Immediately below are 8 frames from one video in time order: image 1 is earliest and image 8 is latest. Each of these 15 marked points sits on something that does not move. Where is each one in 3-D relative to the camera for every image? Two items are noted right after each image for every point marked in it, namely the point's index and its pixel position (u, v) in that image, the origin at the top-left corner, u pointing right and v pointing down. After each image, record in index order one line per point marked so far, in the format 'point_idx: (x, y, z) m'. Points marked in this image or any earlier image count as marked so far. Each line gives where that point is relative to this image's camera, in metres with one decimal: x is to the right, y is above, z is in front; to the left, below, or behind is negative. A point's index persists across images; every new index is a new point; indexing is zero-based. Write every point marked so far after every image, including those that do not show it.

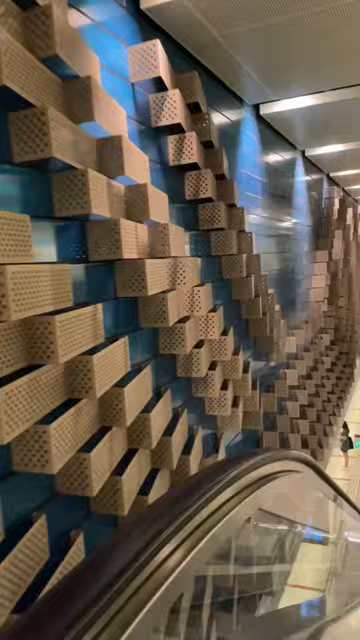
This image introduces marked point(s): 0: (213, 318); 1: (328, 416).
0: (+0.2, 0.0, +2.7) m
1: (+2.0, -1.3, +6.7) m
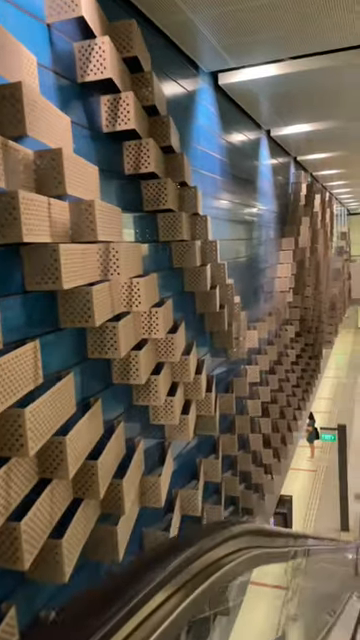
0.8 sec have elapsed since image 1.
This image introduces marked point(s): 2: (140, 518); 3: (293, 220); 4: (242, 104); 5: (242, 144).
0: (-0.1, 0.0, +2.3) m
1: (+1.5, -1.2, +6.5) m
2: (-0.2, -1.0, +2.4) m
3: (+1.6, +1.4, +6.8) m
4: (+0.6, +2.0, +4.5) m
5: (+0.6, +1.7, +4.9) m
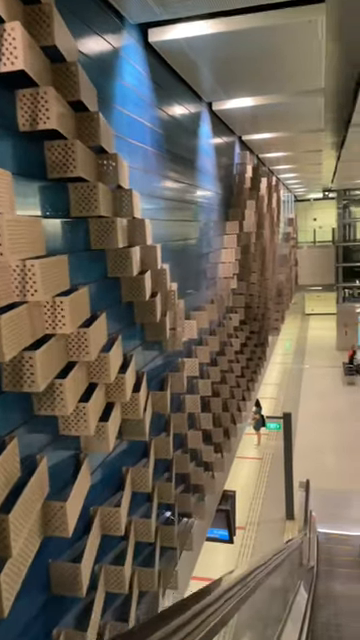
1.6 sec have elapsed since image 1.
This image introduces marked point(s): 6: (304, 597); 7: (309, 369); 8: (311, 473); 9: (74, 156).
0: (-0.5, +0.1, +1.9) m
1: (+0.7, -1.0, +6.3) m
2: (-0.5, -0.9, +2.0) m
3: (+0.8, +1.6, +6.5) m
4: (0.0, +2.1, +4.1) m
5: (0.0, +1.9, +4.5) m
6: (+1.5, -3.4, +6.0) m
7: (+4.7, -1.8, +18.0) m
8: (+2.9, -3.4, +10.9) m
9: (-0.4, +0.7, +2.1) m
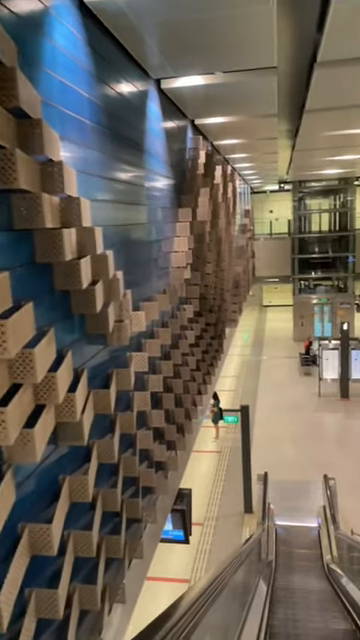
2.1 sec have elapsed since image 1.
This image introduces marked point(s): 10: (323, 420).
0: (-0.7, +0.1, +1.6) m
1: (+0.1, -0.9, +6.0) m
2: (-0.8, -0.9, +1.7) m
3: (+0.1, +1.7, +6.2) m
4: (-0.4, +2.2, +3.8) m
5: (-0.4, +1.9, +4.2) m
6: (+1.0, -3.3, +5.9) m
7: (+3.2, -1.5, +18.1) m
8: (+2.0, -3.2, +10.9) m
9: (-0.7, +0.7, +1.7) m
10: (+3.7, -2.6, +12.9) m
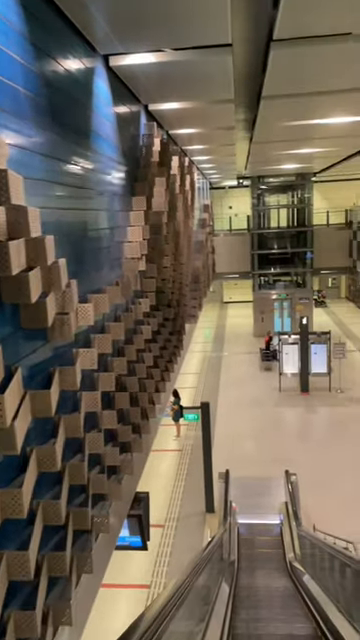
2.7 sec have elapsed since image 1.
0: (-0.9, +0.1, +1.3) m
1: (-0.4, -0.9, +5.8) m
2: (-0.9, -0.9, +1.4) m
3: (-0.4, +1.7, +5.9) m
4: (-0.8, +2.2, +3.5) m
5: (-0.8, +2.0, +3.9) m
6: (+0.5, -3.2, +5.7) m
7: (+1.7, -1.3, +18.0) m
8: (+1.1, -3.1, +10.8) m
9: (-0.9, +0.7, +1.4) m
10: (+2.7, -2.5, +12.8) m
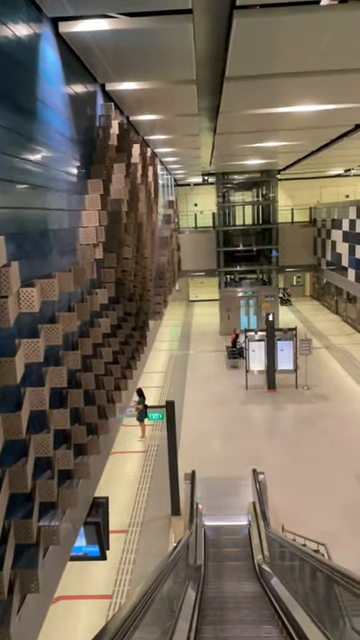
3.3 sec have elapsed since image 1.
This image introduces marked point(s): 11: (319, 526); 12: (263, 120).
0: (-1.0, +0.2, +0.9) m
1: (-0.8, -0.8, +5.4) m
2: (-1.1, -0.8, +1.0) m
3: (-0.9, +1.8, +5.6) m
4: (-1.1, +2.3, +3.1) m
5: (-1.2, +2.1, +3.5) m
6: (+0.1, -3.1, +5.4) m
7: (+0.5, -1.2, +17.8) m
8: (+0.4, -3.0, +10.5) m
9: (-1.0, +0.8, +1.0) m
10: (+1.8, -2.4, +12.7) m
11: (+2.3, -3.4, +8.1) m
12: (+1.4, +3.4, +8.3) m
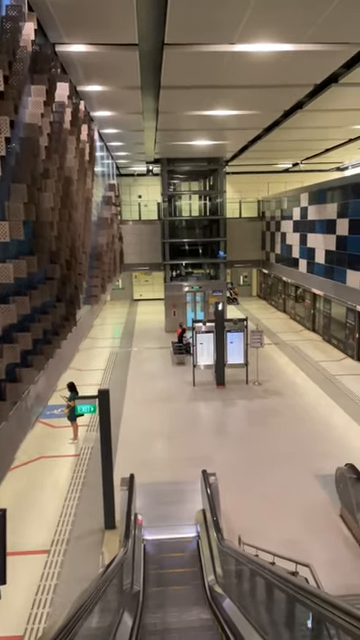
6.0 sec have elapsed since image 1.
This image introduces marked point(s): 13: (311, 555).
0: (-1.1, +0.7, -0.5) m
1: (-1.4, -0.4, +4.0) m
2: (-1.2, -0.3, -0.5) m
3: (-1.5, +2.2, +4.2) m
4: (-1.4, +2.7, +1.7) m
5: (-1.5, +2.5, +2.1) m
6: (-0.5, -2.7, +4.0) m
7: (-1.5, -1.1, +16.4) m
8: (-0.8, -2.7, +9.1) m
9: (-1.1, +1.3, -0.4) m
10: (+0.4, -2.1, +11.5) m
11: (+1.4, -3.0, +7.0) m
12: (+0.5, +3.7, +7.2) m
13: (+1.7, -3.1, +6.5) m
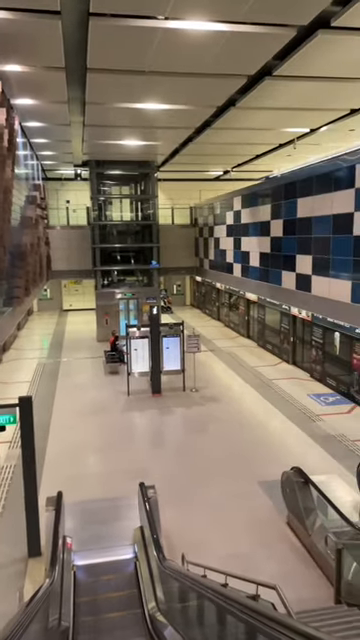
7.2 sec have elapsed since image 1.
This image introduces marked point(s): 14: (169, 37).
0: (-0.9, +1.0, -1.2) m
1: (-1.8, -0.3, +3.2) m
2: (-1.0, 0.0, -1.2) m
3: (-2.0, +2.3, +3.4) m
4: (-1.6, +2.9, +1.0) m
5: (-1.8, +2.7, +1.4) m
6: (-0.9, -2.6, +3.2) m
7: (-3.6, -1.3, +15.4) m
8: (-1.9, -2.7, +8.3) m
9: (-1.0, +1.6, -1.1) m
10: (-1.0, -2.2, +10.8) m
11: (+0.6, -3.0, +6.4) m
12: (-0.5, +3.7, +6.7) m
13: (+1.0, -3.0, +6.0) m
14: (-0.2, +3.7, +6.4) m
